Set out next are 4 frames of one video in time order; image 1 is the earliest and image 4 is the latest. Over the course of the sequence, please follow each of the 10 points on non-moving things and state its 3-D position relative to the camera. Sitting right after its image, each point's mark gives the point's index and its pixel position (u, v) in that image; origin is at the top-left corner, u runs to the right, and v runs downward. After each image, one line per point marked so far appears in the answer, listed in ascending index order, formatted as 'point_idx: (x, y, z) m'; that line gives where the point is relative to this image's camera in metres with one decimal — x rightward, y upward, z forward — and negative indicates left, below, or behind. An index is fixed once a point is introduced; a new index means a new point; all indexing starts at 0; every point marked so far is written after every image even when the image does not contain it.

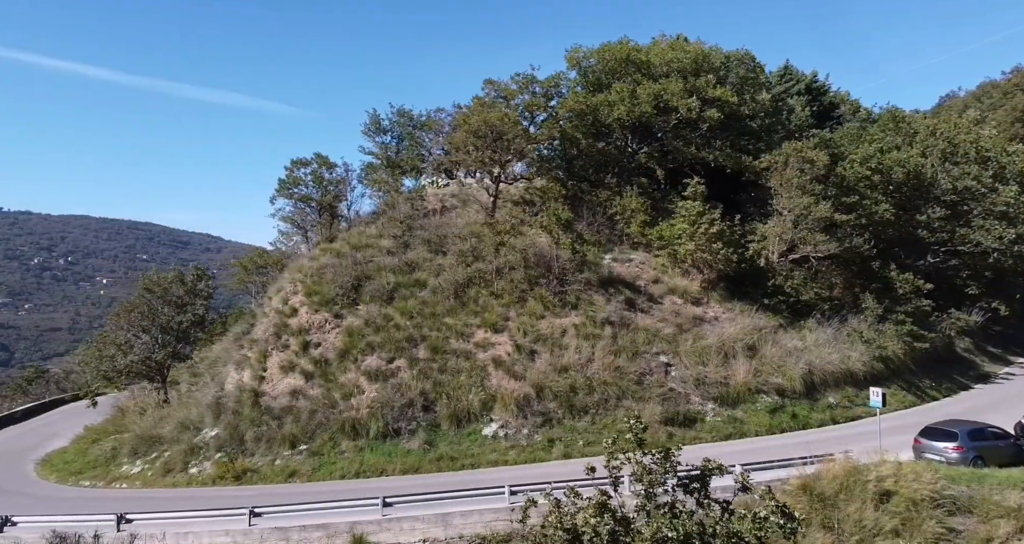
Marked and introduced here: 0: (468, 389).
0: (-1.0, -2.7, +17.5) m
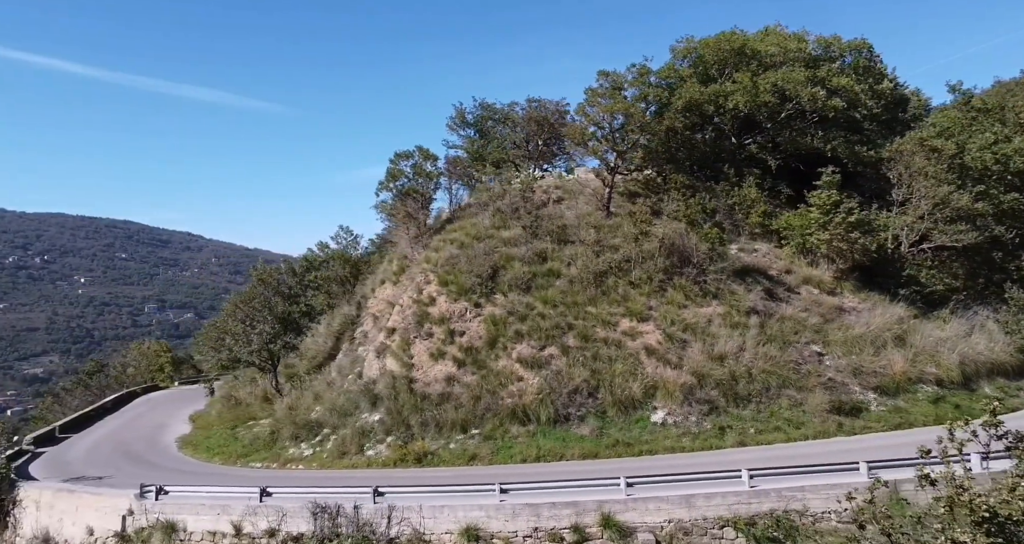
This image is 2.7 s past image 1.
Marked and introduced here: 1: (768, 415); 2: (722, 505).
0: (+2.7, -2.5, +17.7) m
1: (+5.7, -3.2, +16.8) m
2: (+2.9, -3.3, +10.5) m
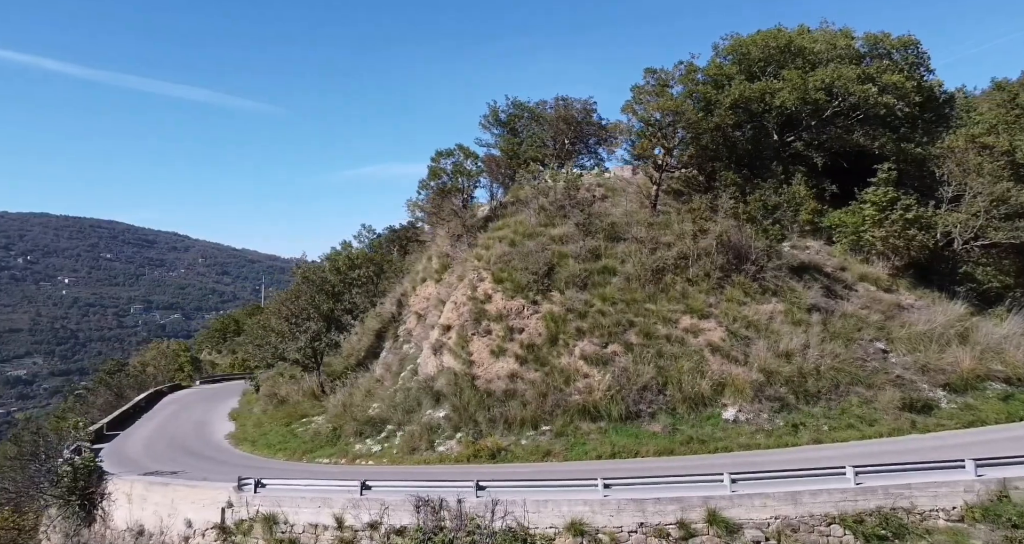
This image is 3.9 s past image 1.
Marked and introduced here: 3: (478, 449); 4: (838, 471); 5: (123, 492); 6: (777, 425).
0: (+4.3, -2.4, +17.6) m
1: (+7.3, -3.1, +16.7) m
2: (+4.4, -3.2, +10.5) m
3: (-0.8, -3.8, +16.1) m
4: (+4.6, -2.8, +10.7) m
5: (-7.1, -4.0, +13.9) m
6: (+5.7, -3.3, +16.3) m
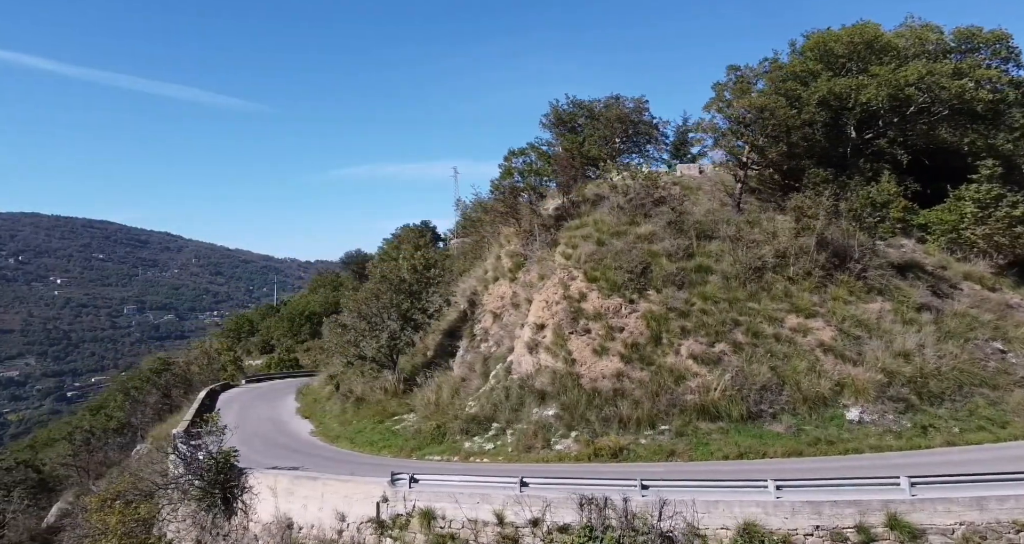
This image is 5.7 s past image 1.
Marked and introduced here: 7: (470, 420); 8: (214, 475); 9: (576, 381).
0: (+6.9, -2.4, +17.3) m
1: (+9.9, -3.1, +16.3) m
2: (+6.8, -3.1, +10.2) m
3: (+1.8, -3.8, +16.1) m
4: (+7.0, -2.8, +10.4) m
5: (-4.6, -4.0, +14.0) m
6: (+8.3, -3.3, +15.9) m
7: (-1.2, -3.8, +19.3) m
8: (-5.8, -4.0, +14.7) m
9: (+1.6, -2.8, +19.1) m
